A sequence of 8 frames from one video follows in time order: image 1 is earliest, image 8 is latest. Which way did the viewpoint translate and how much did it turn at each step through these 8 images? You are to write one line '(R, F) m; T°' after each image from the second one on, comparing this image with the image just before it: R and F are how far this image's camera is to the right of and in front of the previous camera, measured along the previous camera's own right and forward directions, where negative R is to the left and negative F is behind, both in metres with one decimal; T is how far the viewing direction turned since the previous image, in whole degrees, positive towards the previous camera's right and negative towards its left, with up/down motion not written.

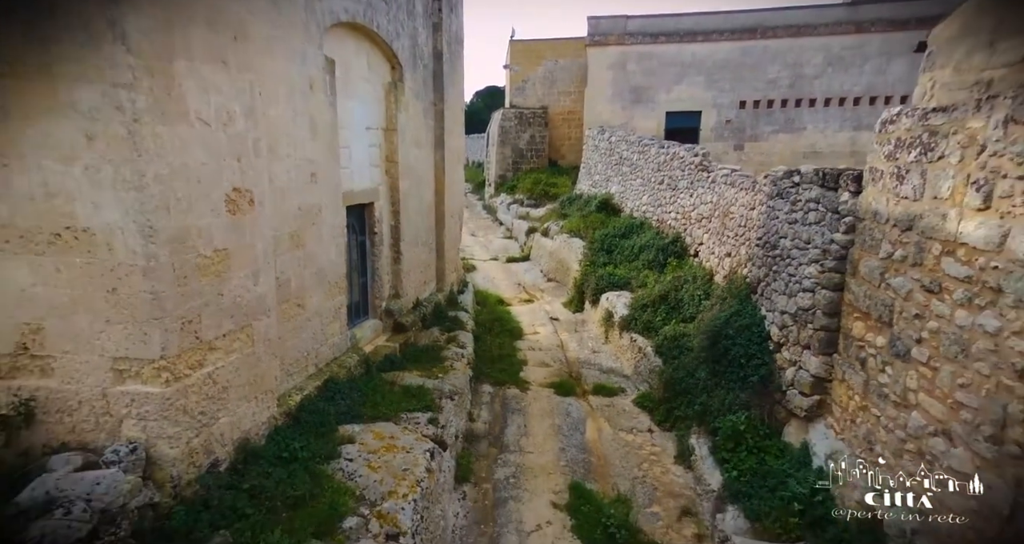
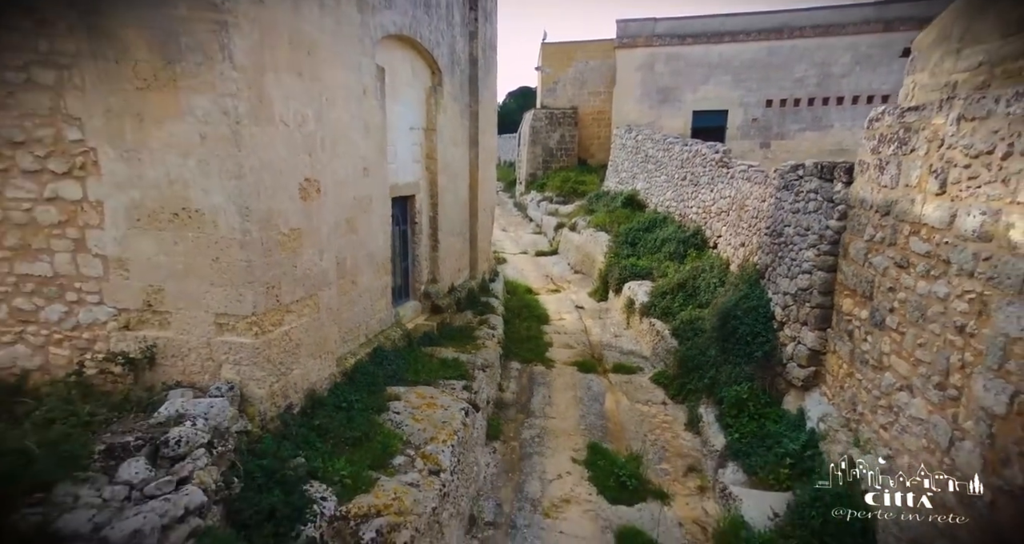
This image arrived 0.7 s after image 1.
(+0.1, -0.7) m; -3°
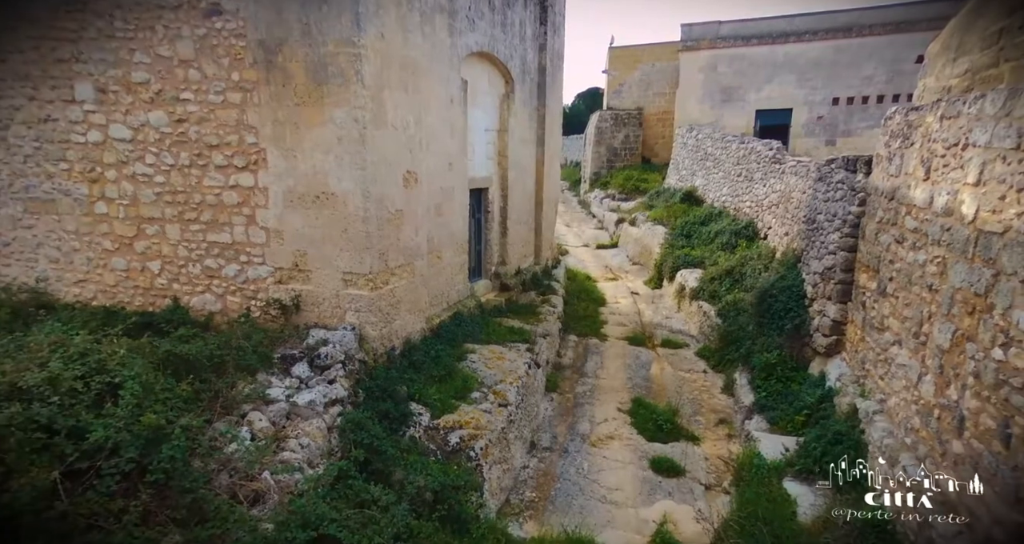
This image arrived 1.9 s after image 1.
(+0.1, -1.2) m; -6°
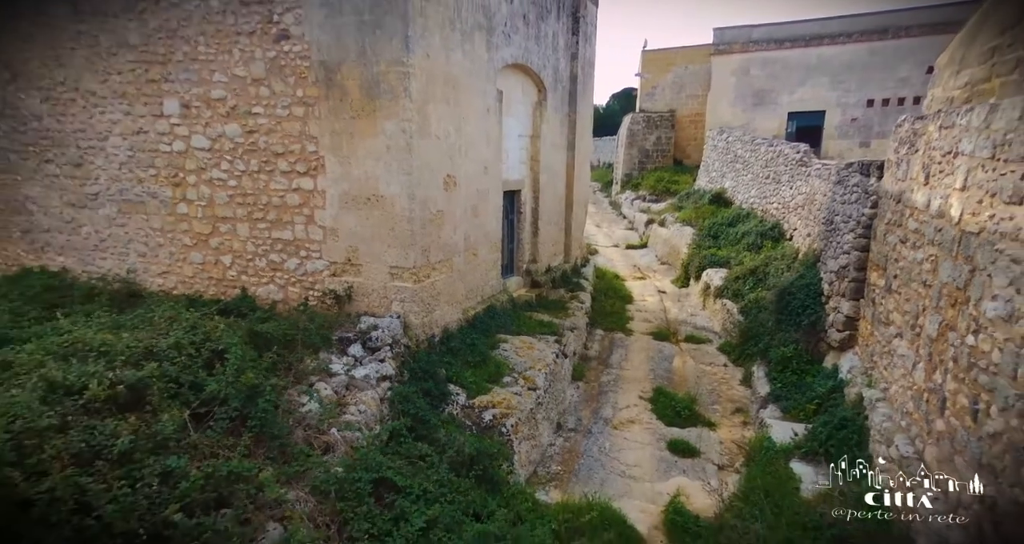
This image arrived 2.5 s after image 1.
(0.0, -0.6) m; -3°
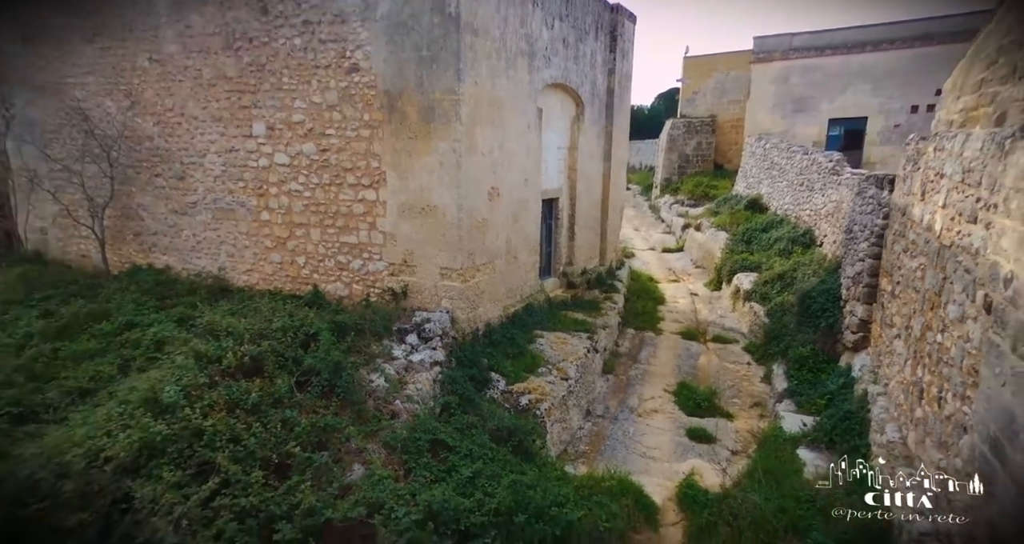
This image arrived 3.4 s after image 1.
(+0.1, -0.8) m; -4°
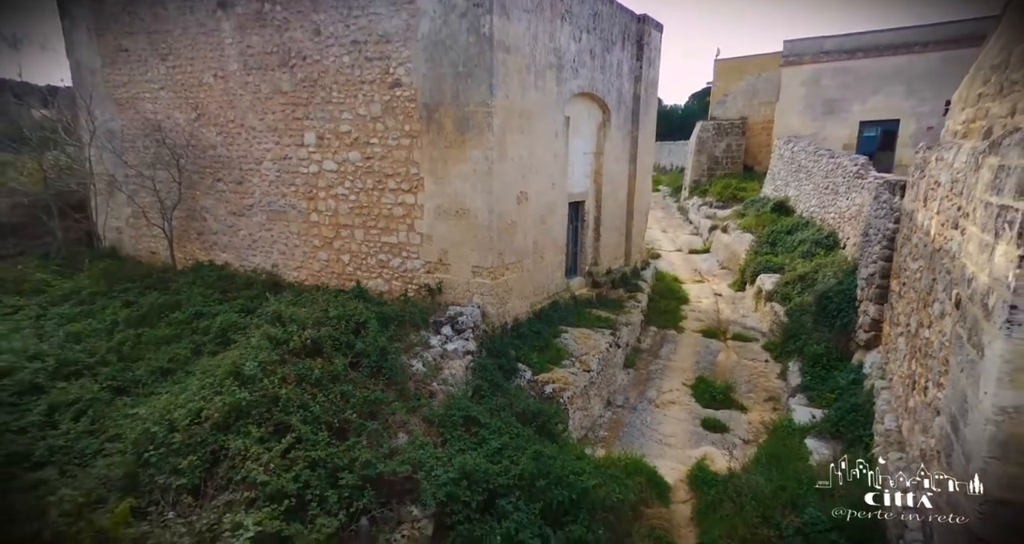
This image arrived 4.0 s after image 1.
(0.0, -0.6) m; -3°
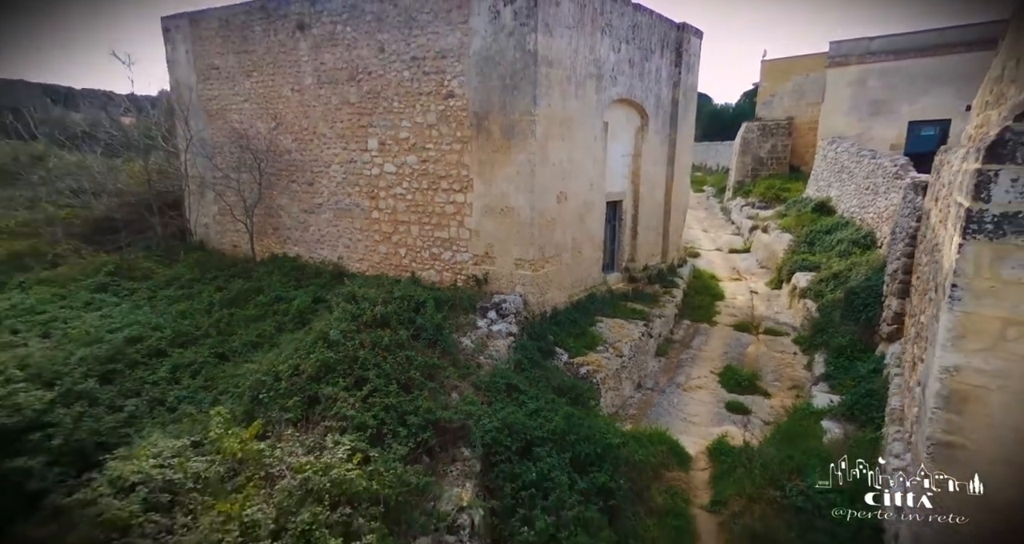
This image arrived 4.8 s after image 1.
(+0.1, -0.8) m; -4°
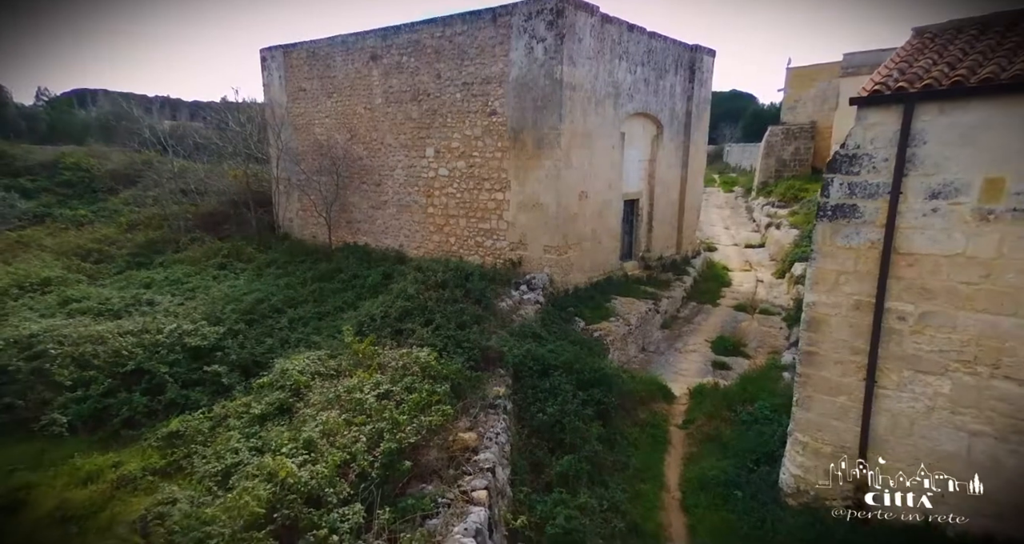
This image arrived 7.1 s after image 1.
(+0.2, -2.0) m; -4°
